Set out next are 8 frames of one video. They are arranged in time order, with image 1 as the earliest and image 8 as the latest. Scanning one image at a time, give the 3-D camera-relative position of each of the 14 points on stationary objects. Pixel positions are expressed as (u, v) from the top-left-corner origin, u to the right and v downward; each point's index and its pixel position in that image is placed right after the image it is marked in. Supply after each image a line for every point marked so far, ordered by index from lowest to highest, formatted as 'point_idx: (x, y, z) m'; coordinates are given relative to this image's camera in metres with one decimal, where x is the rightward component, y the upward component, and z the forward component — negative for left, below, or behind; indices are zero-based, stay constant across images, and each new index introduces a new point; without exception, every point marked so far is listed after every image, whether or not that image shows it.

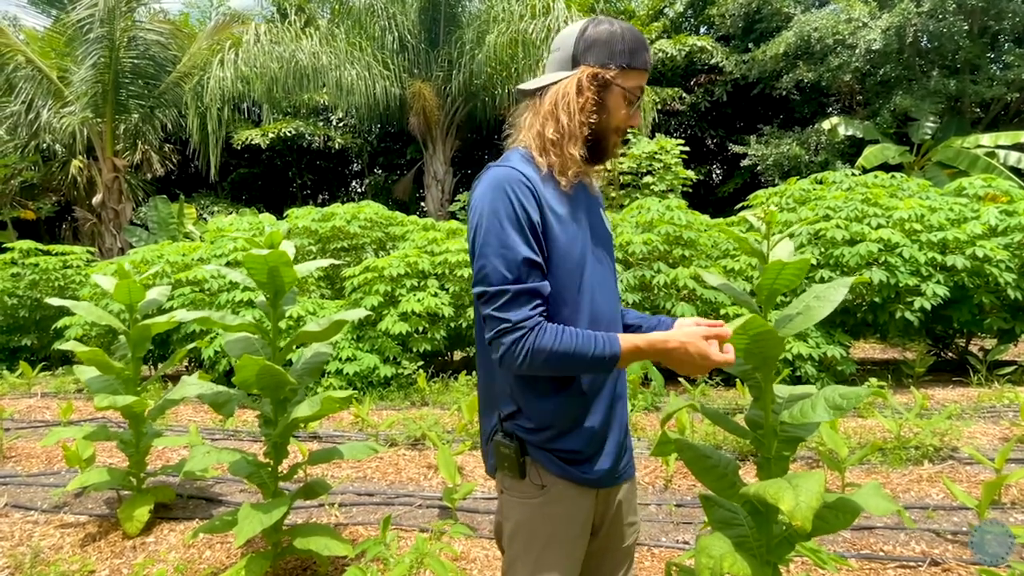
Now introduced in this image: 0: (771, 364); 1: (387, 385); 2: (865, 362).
0: (+0.6, -0.2, +1.7) m
1: (-1.1, -0.9, +6.2) m
2: (+3.6, -0.8, +7.0) m
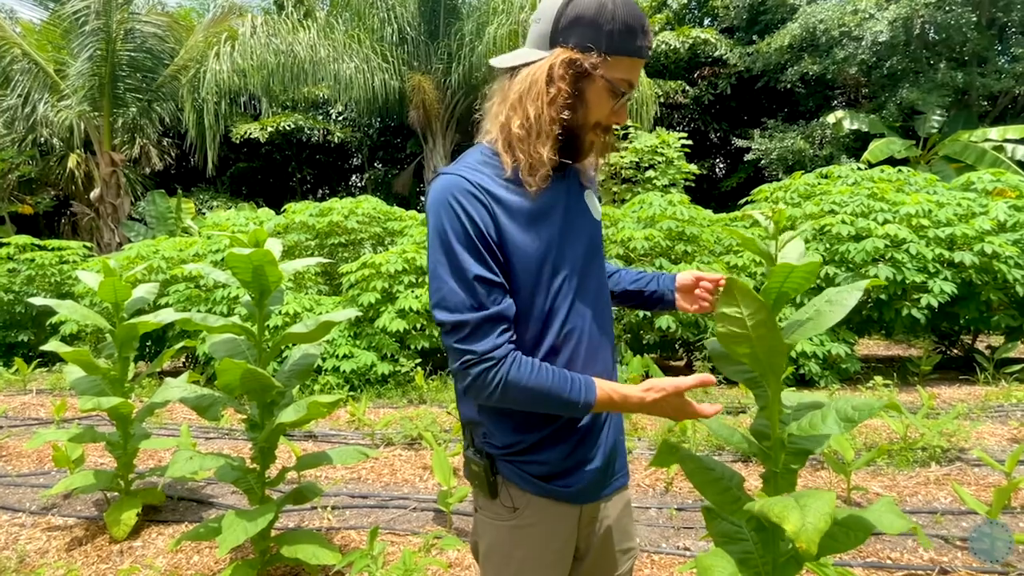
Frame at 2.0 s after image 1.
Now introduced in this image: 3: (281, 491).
0: (+0.6, -0.2, +1.6) m
1: (-1.1, -0.8, +6.1) m
2: (+3.6, -0.7, +6.9) m
3: (-1.2, -1.1, +3.6) m
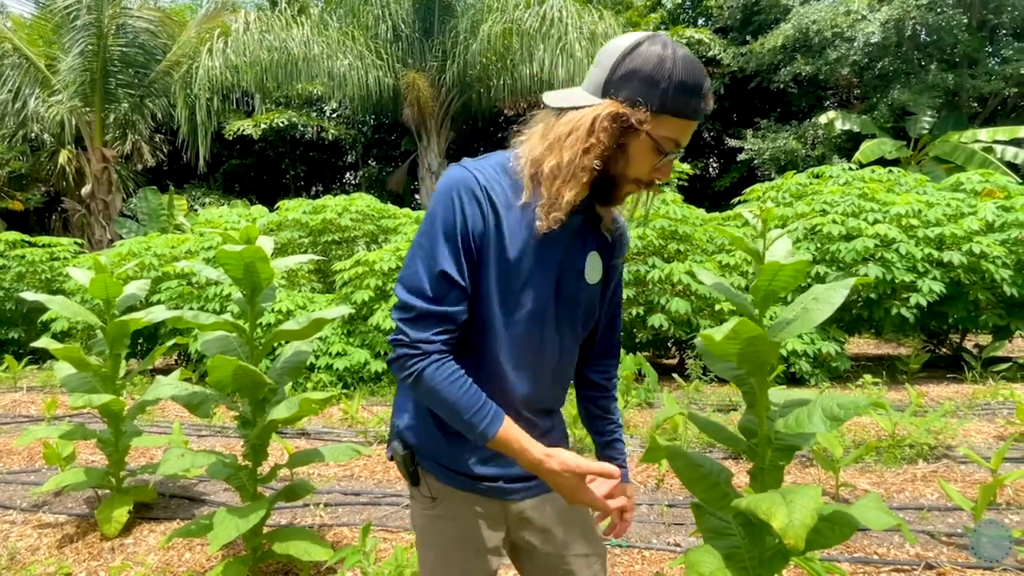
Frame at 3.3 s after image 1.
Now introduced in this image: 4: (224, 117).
0: (+0.6, -0.2, +1.6) m
1: (-1.2, -0.8, +6.1) m
2: (+3.5, -0.7, +7.0) m
3: (-1.3, -1.1, +3.6) m
4: (-5.8, +3.5, +13.8) m
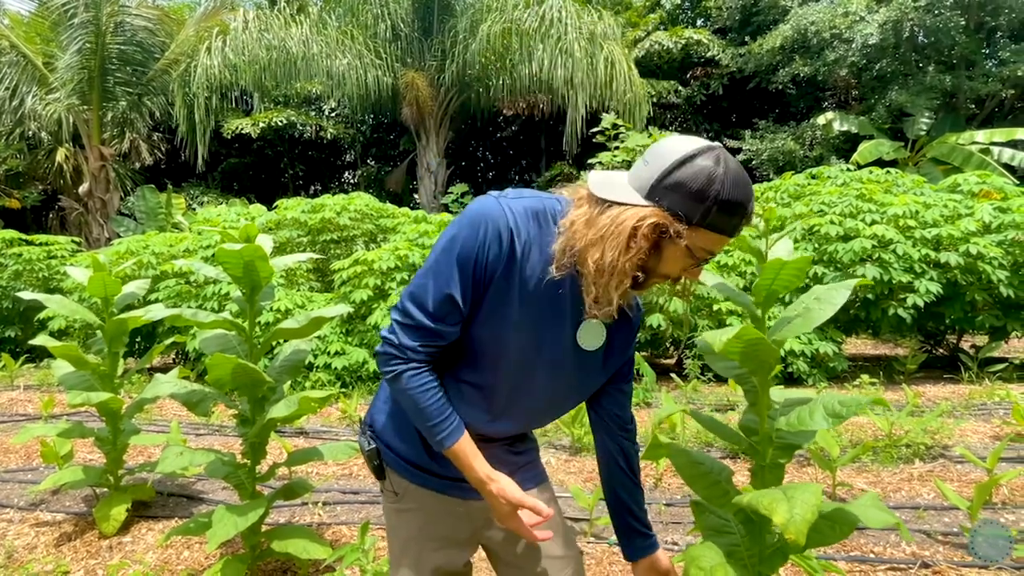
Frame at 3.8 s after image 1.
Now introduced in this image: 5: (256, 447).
0: (+0.6, -0.2, +1.6) m
1: (-1.2, -0.8, +6.1) m
2: (+3.5, -0.7, +7.0) m
3: (-1.3, -1.0, +3.6) m
4: (-5.8, +3.5, +13.8) m
5: (-1.0, -0.6, +2.6) m
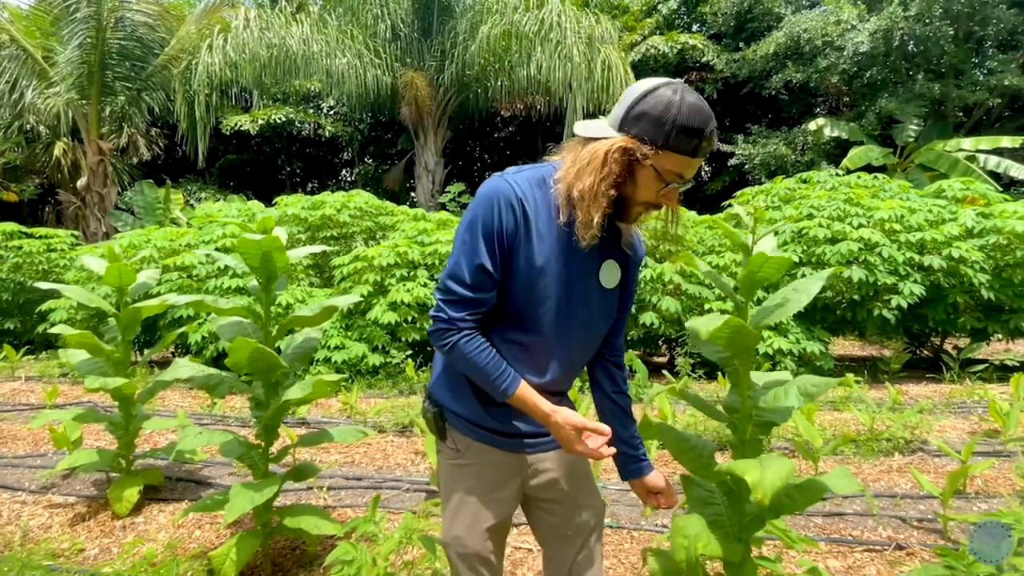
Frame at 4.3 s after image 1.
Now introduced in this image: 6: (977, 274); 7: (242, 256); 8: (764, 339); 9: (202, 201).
0: (+0.6, -0.2, +1.8) m
1: (-1.2, -0.8, +6.3) m
2: (+3.5, -0.7, +7.2) m
3: (-1.3, -1.0, +3.8) m
4: (-5.9, +3.6, +13.9) m
5: (-1.0, -0.6, +2.7) m
6: (+4.0, +0.1, +5.9) m
7: (-1.1, +0.1, +2.7) m
8: (+2.1, -0.4, +5.8) m
9: (-6.2, +1.8, +13.8) m
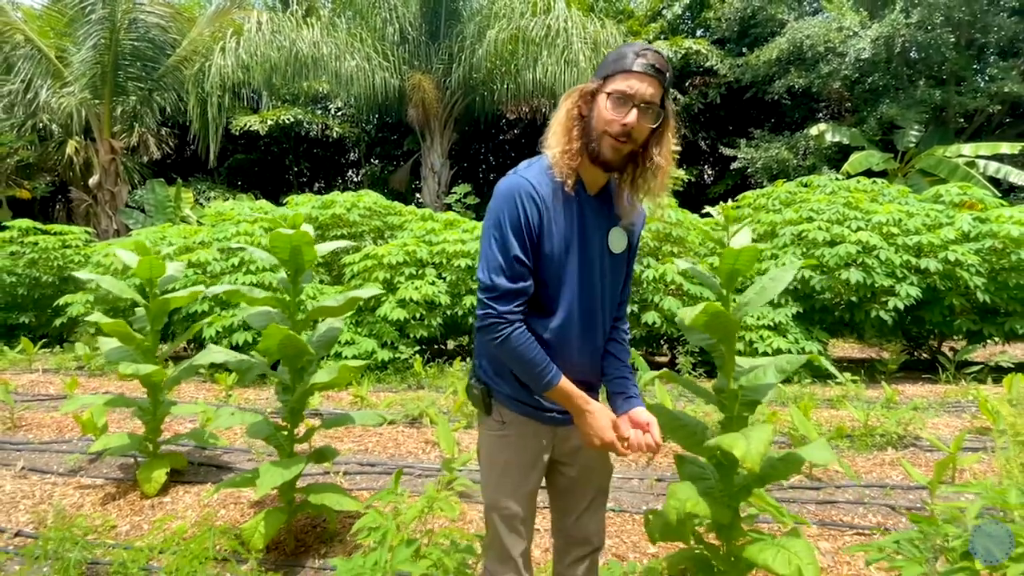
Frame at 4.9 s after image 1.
0: (+0.7, -0.2, +2.0) m
1: (-1.2, -0.8, +6.4) m
2: (+3.5, -0.8, +7.3) m
3: (-1.2, -1.0, +3.9) m
4: (-5.8, +3.6, +14.1) m
5: (-0.9, -0.5, +2.9) m
6: (+4.1, +0.1, +6.1) m
7: (-1.0, +0.2, +2.9) m
8: (+2.2, -0.4, +6.0) m
9: (-6.1, +1.8, +14.0) m
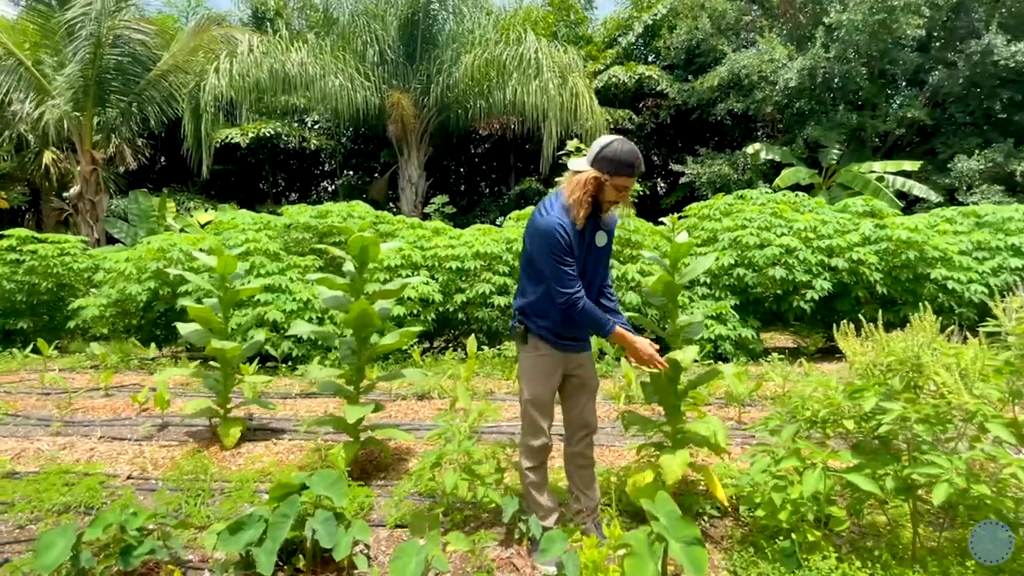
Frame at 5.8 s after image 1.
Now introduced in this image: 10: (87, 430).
0: (+0.8, -0.1, +3.1) m
1: (-1.4, -0.7, +7.4) m
2: (+3.3, -0.7, +8.6) m
3: (-1.2, -0.9, +4.9) m
4: (-6.4, +3.5, +14.9) m
5: (-0.9, -0.5, +3.9) m
6: (+3.9, +0.2, +7.4) m
7: (-1.0, +0.2, +3.9) m
8: (+2.0, -0.4, +7.2) m
9: (-6.8, +1.7, +14.7) m
10: (-4.1, -1.4, +6.5) m
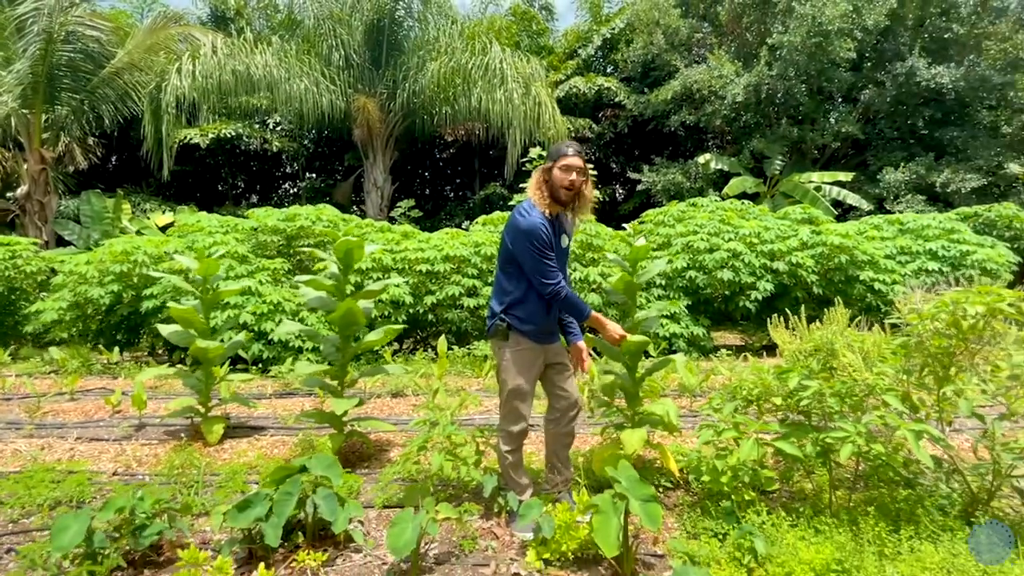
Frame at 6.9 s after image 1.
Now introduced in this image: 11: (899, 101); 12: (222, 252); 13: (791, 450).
0: (+0.7, -0.1, +3.6) m
1: (-1.7, -0.8, +7.8) m
2: (+2.8, -0.7, +9.3) m
3: (-1.5, -1.0, +5.3) m
4: (-7.3, +3.4, +14.9) m
5: (-1.0, -0.5, +4.3) m
6: (+3.5, +0.1, +8.1) m
7: (-1.1, +0.2, +4.3) m
8: (+1.7, -0.4, +7.7) m
9: (-7.6, +1.6, +14.7) m
10: (-4.4, -1.4, +6.7) m
11: (+7.8, +3.8, +13.8) m
12: (-3.6, +0.4, +8.6) m
13: (+1.4, -0.8, +3.3) m
